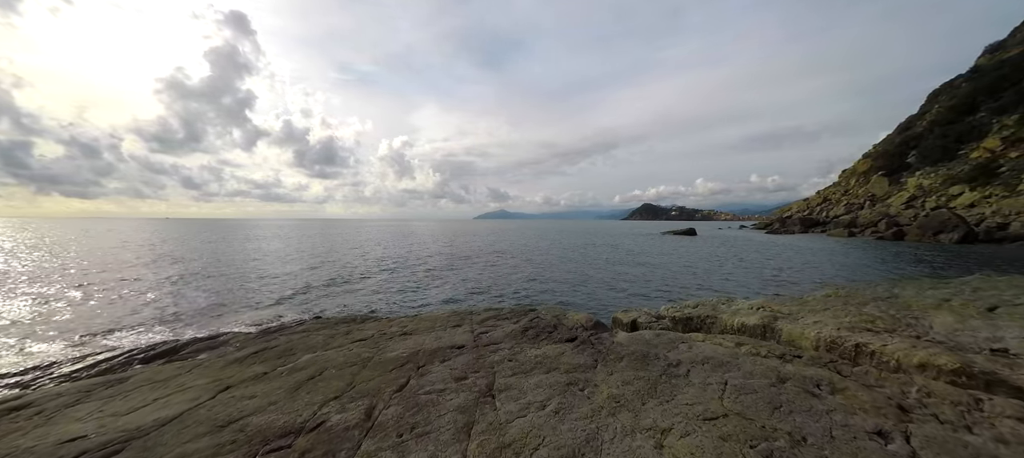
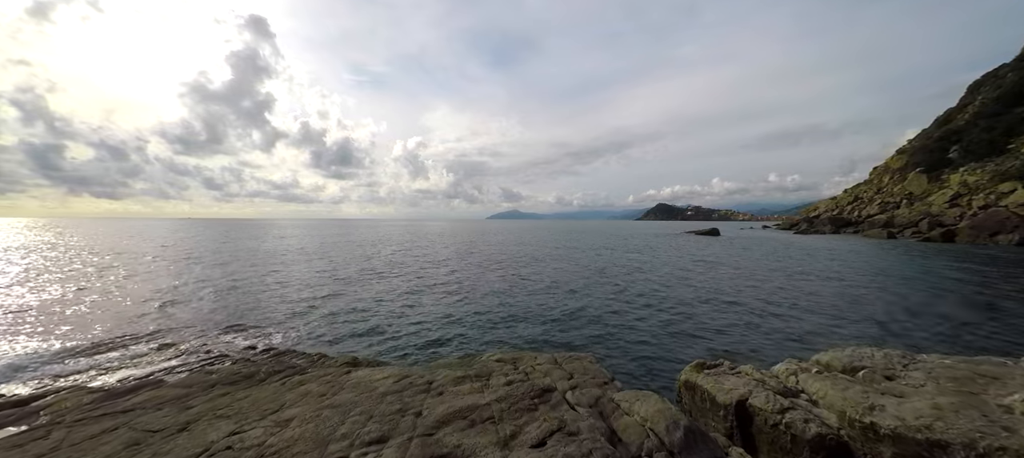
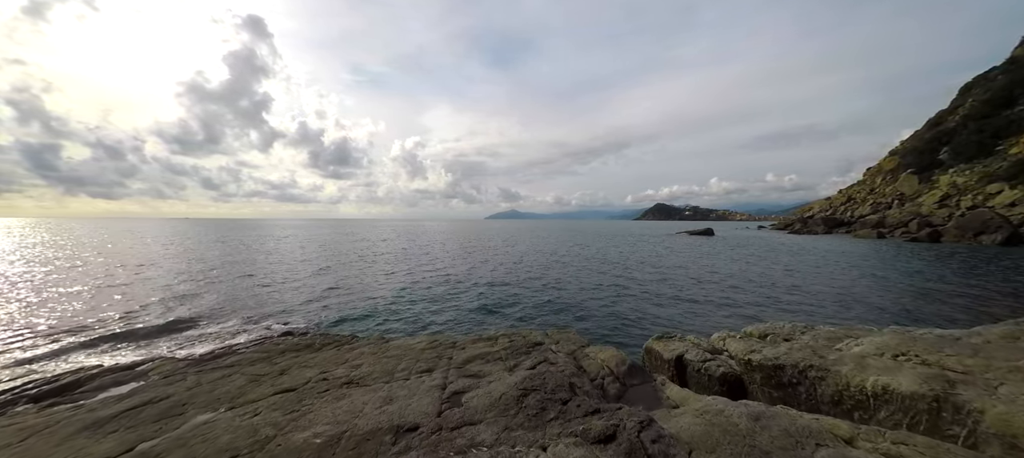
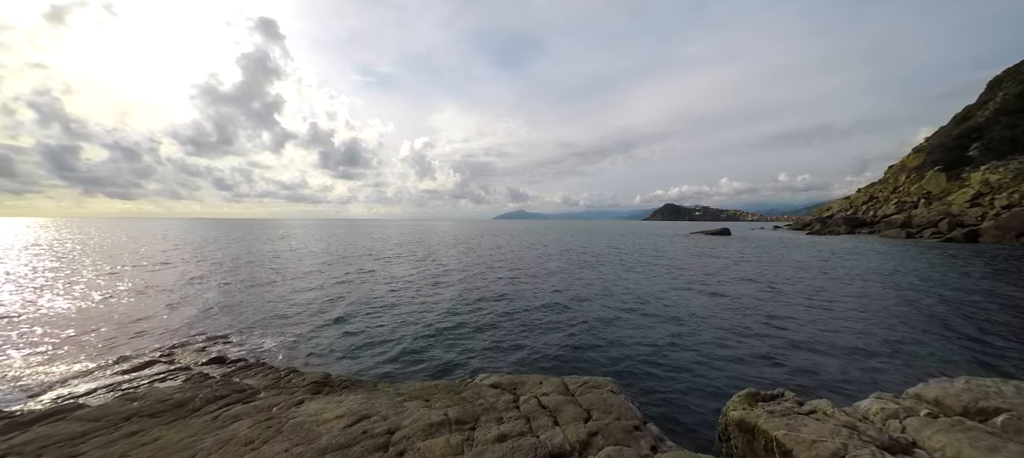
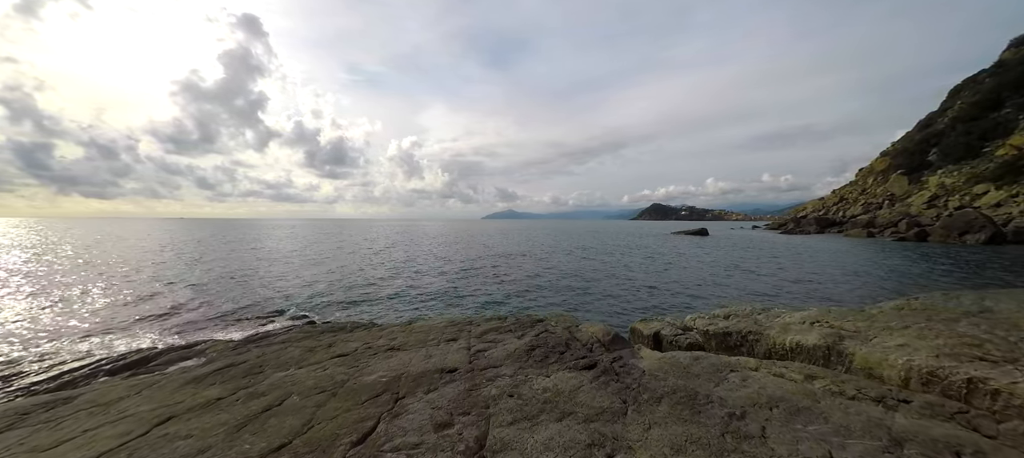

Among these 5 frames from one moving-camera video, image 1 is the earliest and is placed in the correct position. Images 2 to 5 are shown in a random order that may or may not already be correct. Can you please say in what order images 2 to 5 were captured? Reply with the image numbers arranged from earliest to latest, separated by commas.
5, 3, 2, 4
